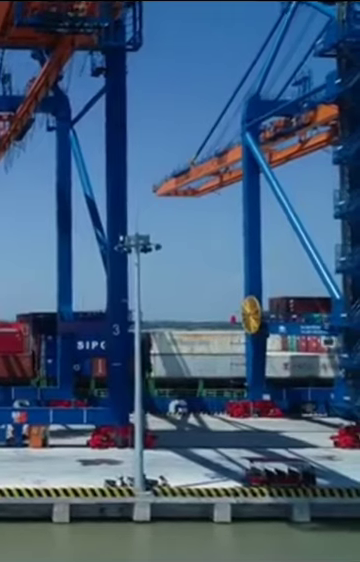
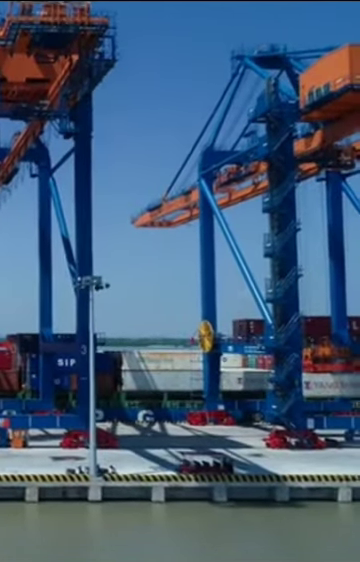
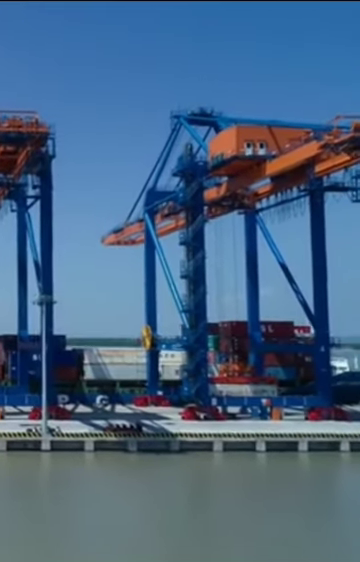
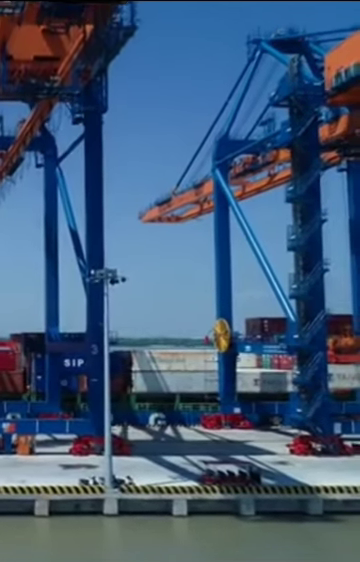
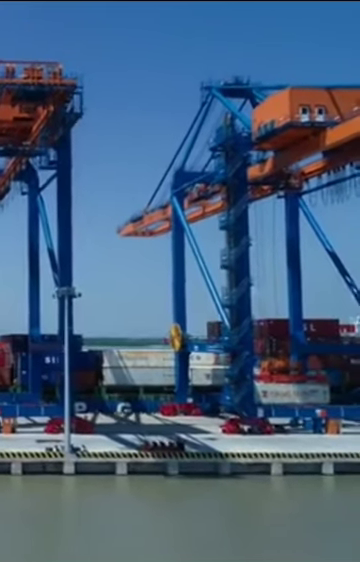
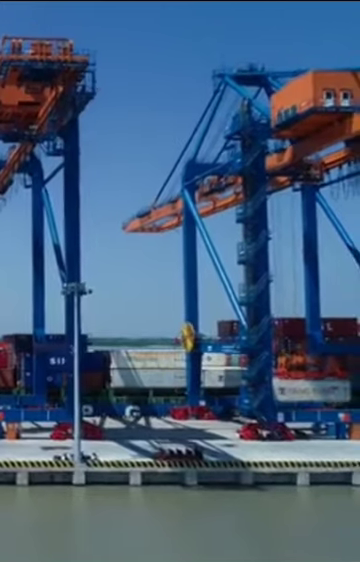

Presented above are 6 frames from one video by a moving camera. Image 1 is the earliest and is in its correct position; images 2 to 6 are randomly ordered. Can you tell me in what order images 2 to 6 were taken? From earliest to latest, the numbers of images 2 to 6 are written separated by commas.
4, 2, 6, 5, 3
